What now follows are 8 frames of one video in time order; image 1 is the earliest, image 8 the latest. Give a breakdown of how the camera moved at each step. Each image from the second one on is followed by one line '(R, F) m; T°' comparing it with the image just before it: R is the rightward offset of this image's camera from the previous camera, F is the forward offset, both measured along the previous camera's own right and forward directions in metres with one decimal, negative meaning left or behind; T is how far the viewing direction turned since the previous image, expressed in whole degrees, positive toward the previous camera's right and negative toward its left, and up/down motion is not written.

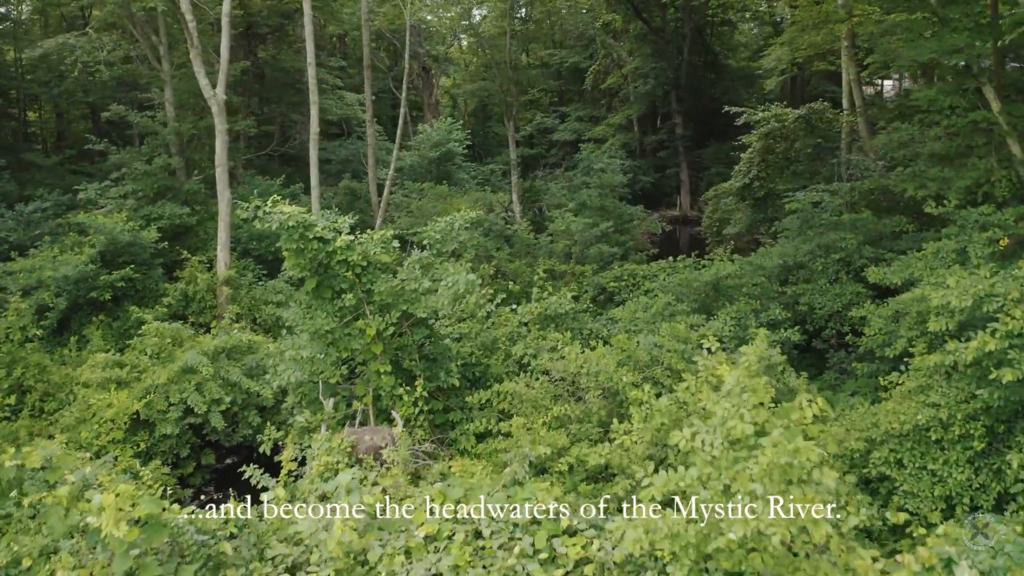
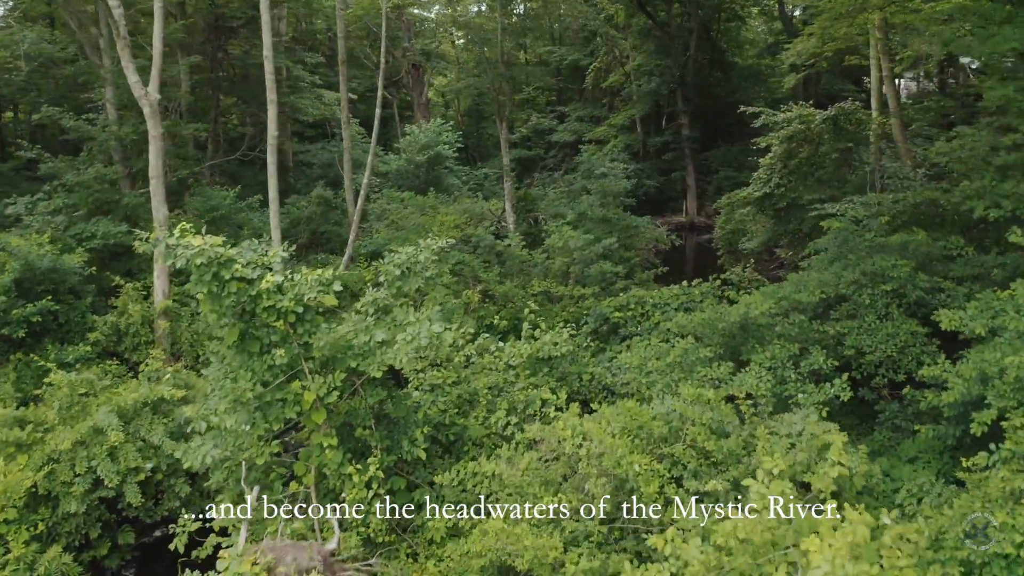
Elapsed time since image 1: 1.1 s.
(+0.2, +1.3) m; 0°
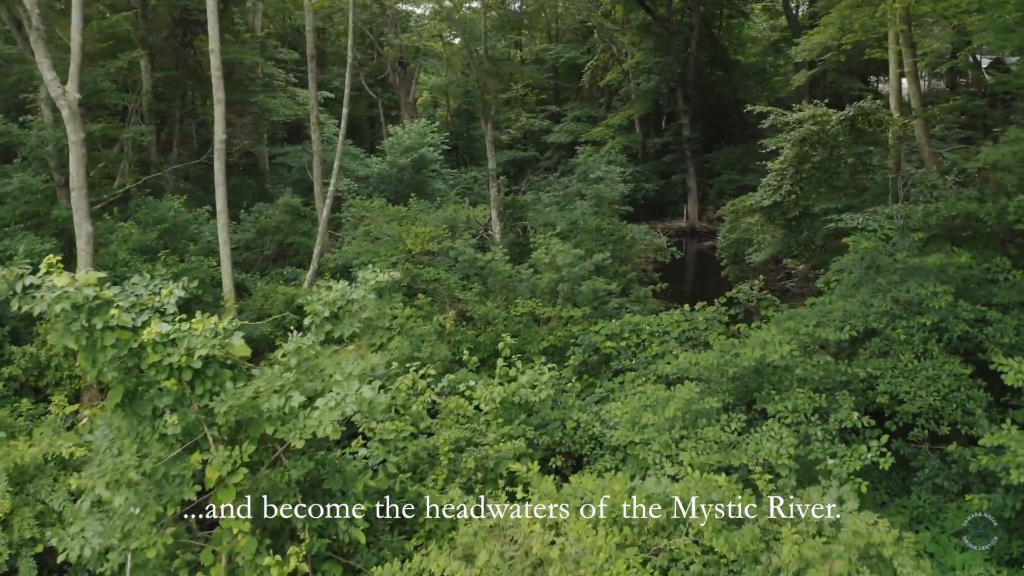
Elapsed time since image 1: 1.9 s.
(+0.3, +1.0) m; 0°
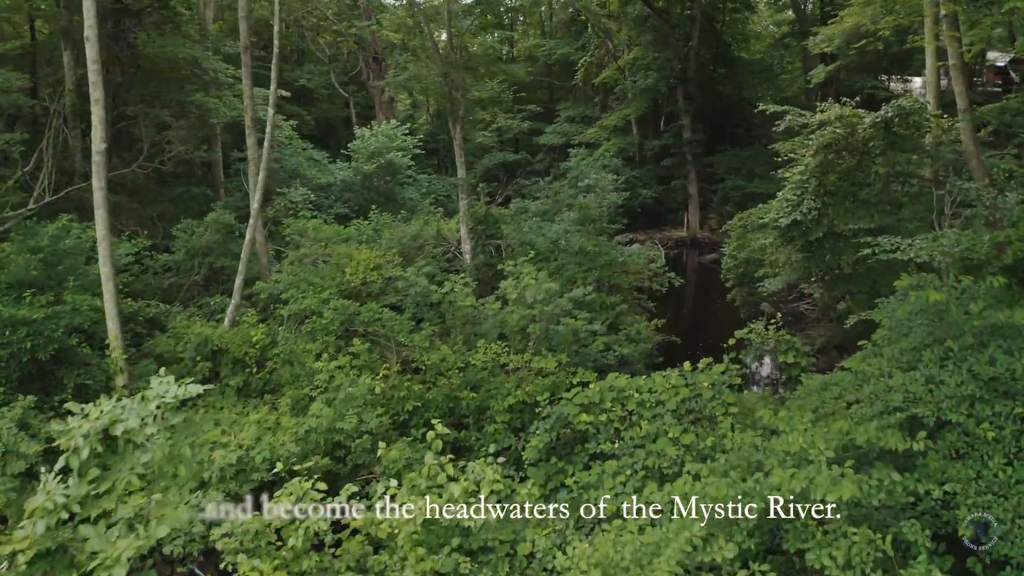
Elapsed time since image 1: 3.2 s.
(+0.5, +1.6) m; 0°
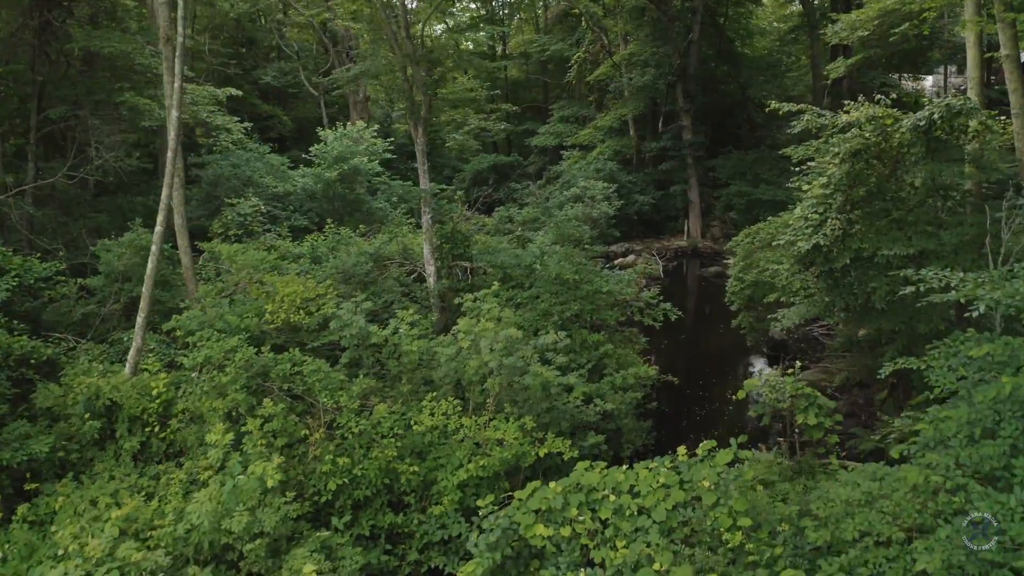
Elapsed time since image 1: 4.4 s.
(+0.4, +1.3) m; 0°
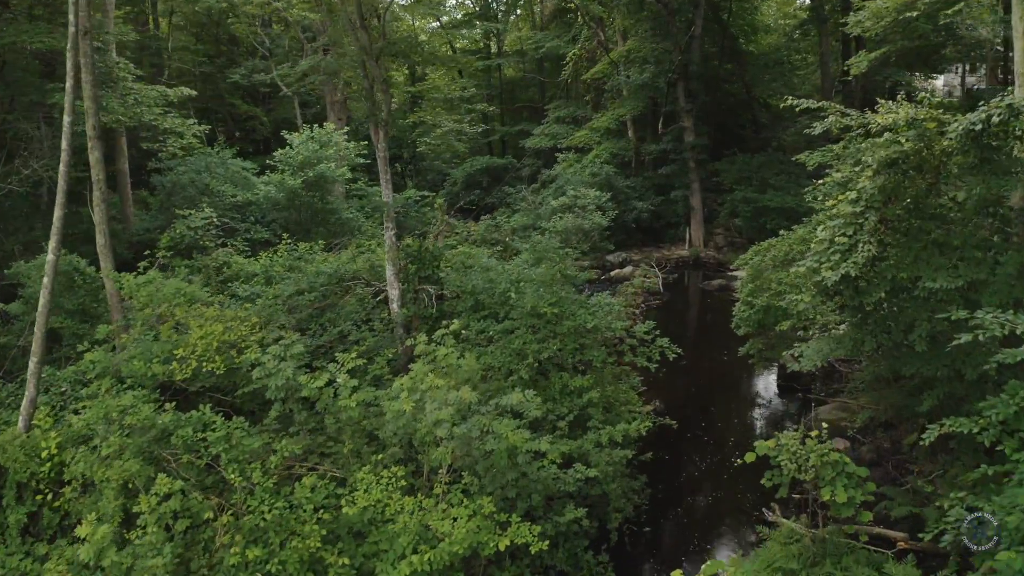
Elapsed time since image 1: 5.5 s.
(+0.3, +1.1) m; 0°
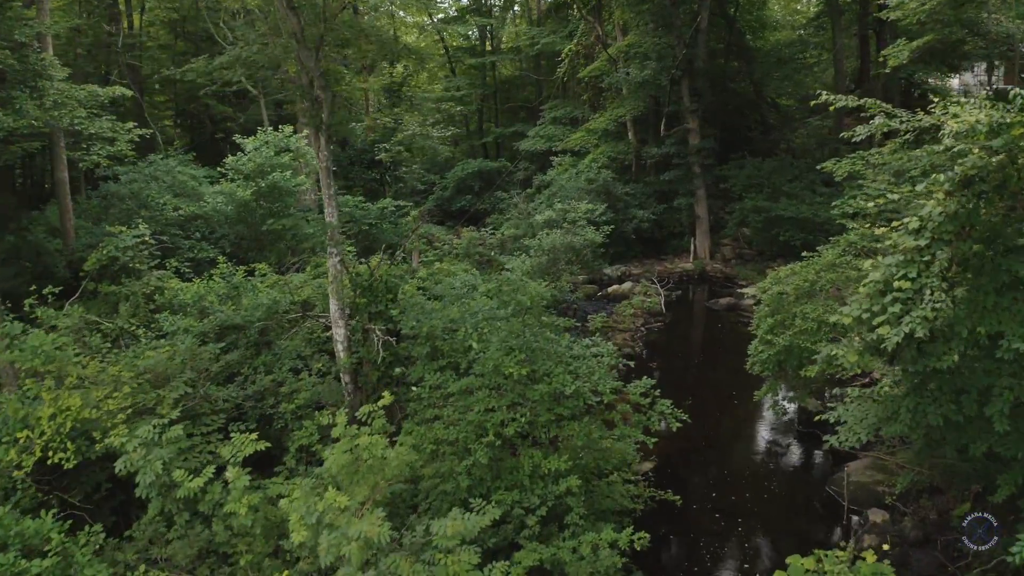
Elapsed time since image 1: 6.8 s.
(+0.3, +1.2) m; 0°
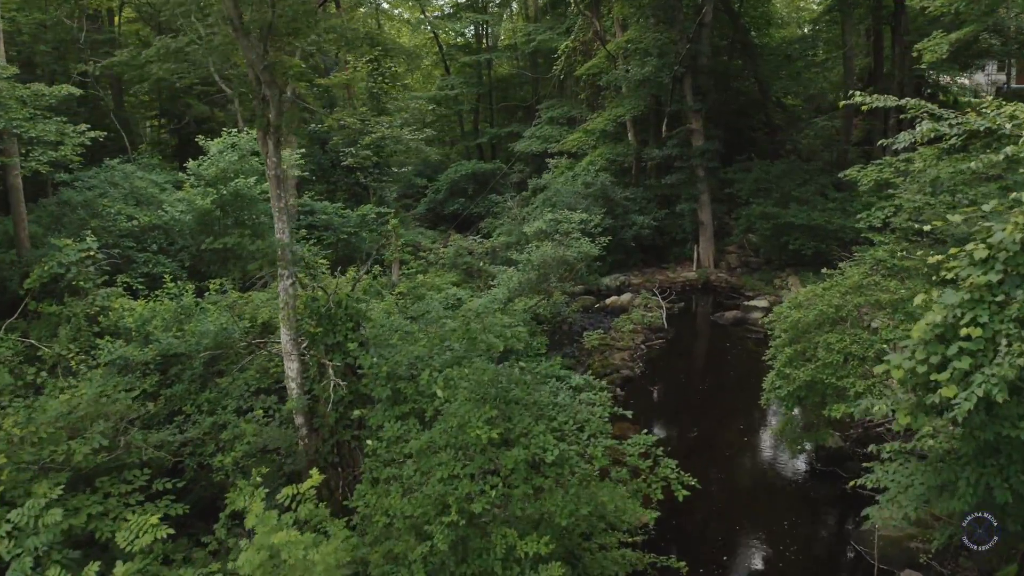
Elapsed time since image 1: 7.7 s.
(+0.2, +0.8) m; 0°
